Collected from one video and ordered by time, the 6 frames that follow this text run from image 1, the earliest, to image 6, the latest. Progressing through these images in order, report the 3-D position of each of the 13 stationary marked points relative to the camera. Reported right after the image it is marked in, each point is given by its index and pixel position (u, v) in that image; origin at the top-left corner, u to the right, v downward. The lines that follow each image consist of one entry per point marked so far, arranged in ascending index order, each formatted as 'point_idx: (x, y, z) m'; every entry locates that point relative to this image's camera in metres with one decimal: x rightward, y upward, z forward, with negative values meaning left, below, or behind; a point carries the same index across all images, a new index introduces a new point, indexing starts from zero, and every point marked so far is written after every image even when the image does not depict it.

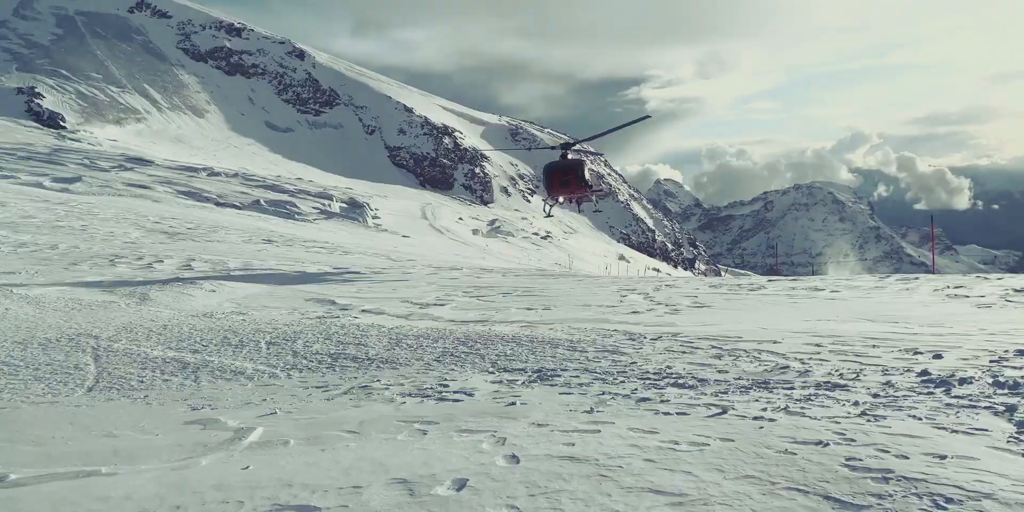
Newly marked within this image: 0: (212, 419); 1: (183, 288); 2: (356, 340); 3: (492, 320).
0: (-2.4, -1.3, +6.4) m
1: (-7.7, -0.7, +18.8) m
2: (-2.0, -1.1, +10.4) m
3: (-0.4, -1.1, +13.4) m
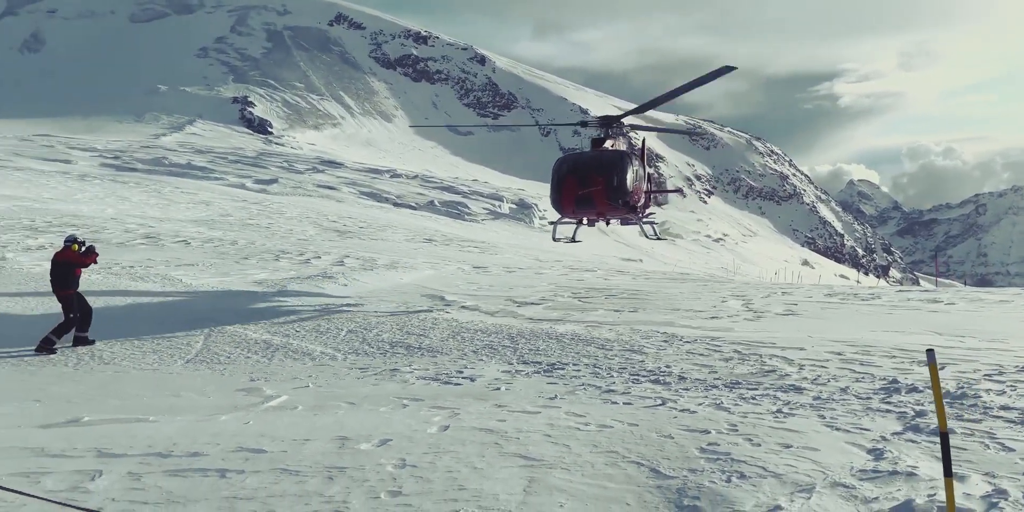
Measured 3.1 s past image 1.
0: (-2.5, -1.3, +7.9) m
1: (-5.0, -0.7, +21.2) m
2: (-1.3, -1.1, +11.7) m
3: (+1.0, -1.1, +14.3) m
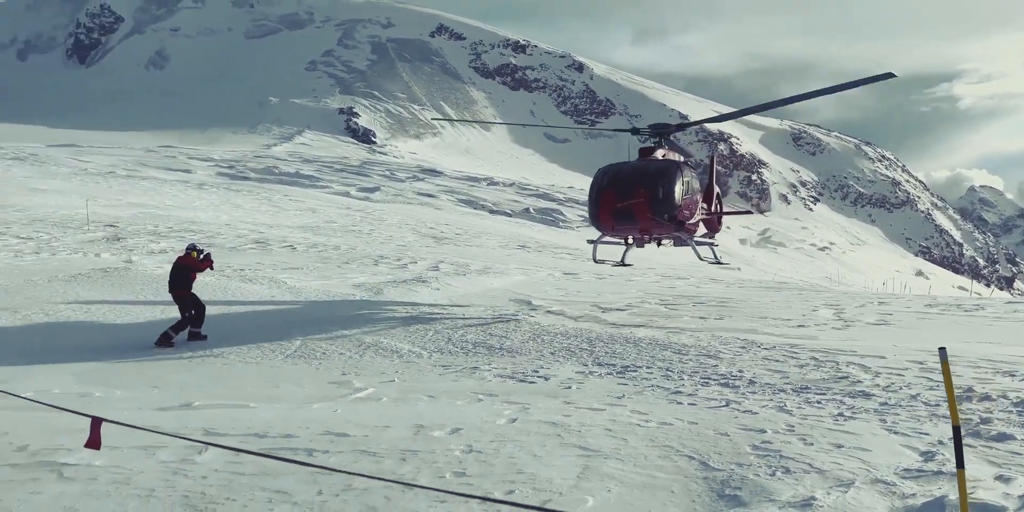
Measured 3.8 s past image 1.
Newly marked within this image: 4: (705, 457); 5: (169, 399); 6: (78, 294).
0: (-1.7, -1.3, +8.5) m
1: (-2.7, -0.8, +22.0) m
2: (-0.1, -1.2, +12.1) m
3: (+2.5, -1.2, +14.5) m
4: (+1.2, -1.3, +5.0) m
5: (-3.2, -1.3, +7.4) m
6: (-7.9, -0.7, +15.0) m
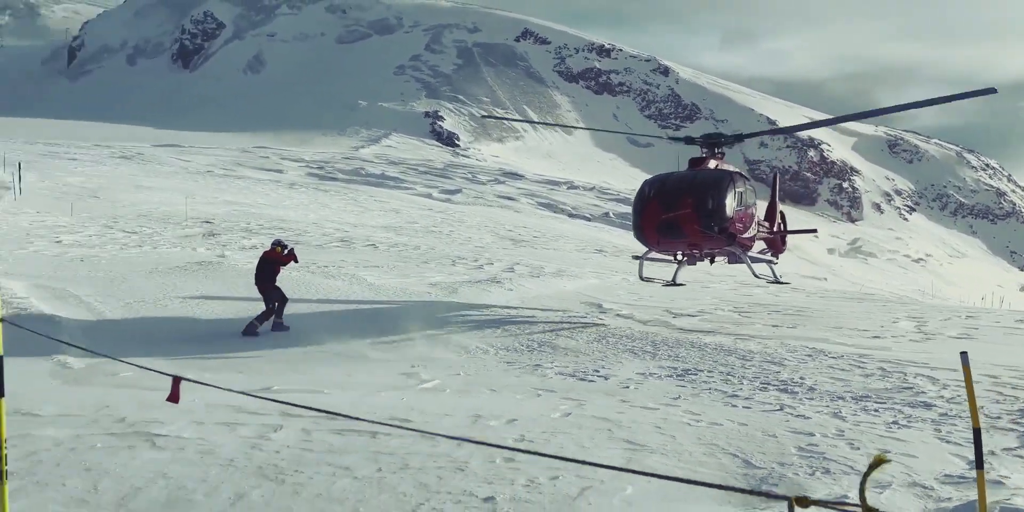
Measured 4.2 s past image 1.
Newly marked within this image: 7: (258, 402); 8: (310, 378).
0: (-1.1, -1.3, +8.9) m
1: (-0.7, -0.8, +22.4) m
2: (+0.9, -1.2, +12.4) m
3: (+3.7, -1.3, +14.5) m
4: (+1.5, -1.3, +5.2) m
5: (-2.6, -1.3, +7.9) m
6: (-6.5, -0.6, +16.0) m
7: (-2.2, -1.3, +6.9) m
8: (-2.1, -1.3, +8.5) m
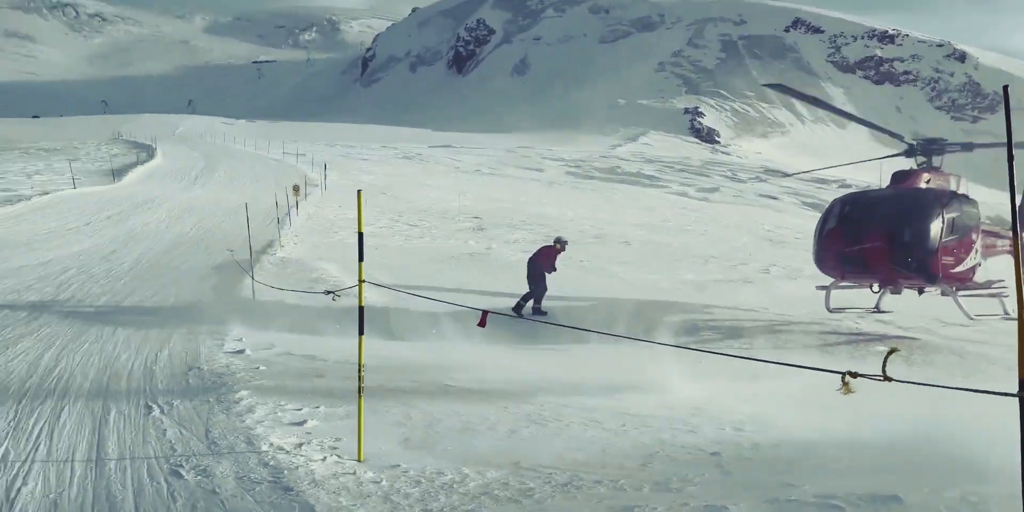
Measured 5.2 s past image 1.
0: (+1.8, -1.2, +9.7) m
1: (+6.4, -0.8, +22.5) m
2: (+4.8, -1.2, +12.4) m
3: (+8.0, -1.4, +13.6) m
4: (+3.1, -1.3, +5.4) m
5: (0.0, -1.1, +9.3) m
6: (-1.2, -0.4, +18.2) m
7: (+0.1, -1.2, +8.2) m
8: (+0.7, -1.2, +9.7) m
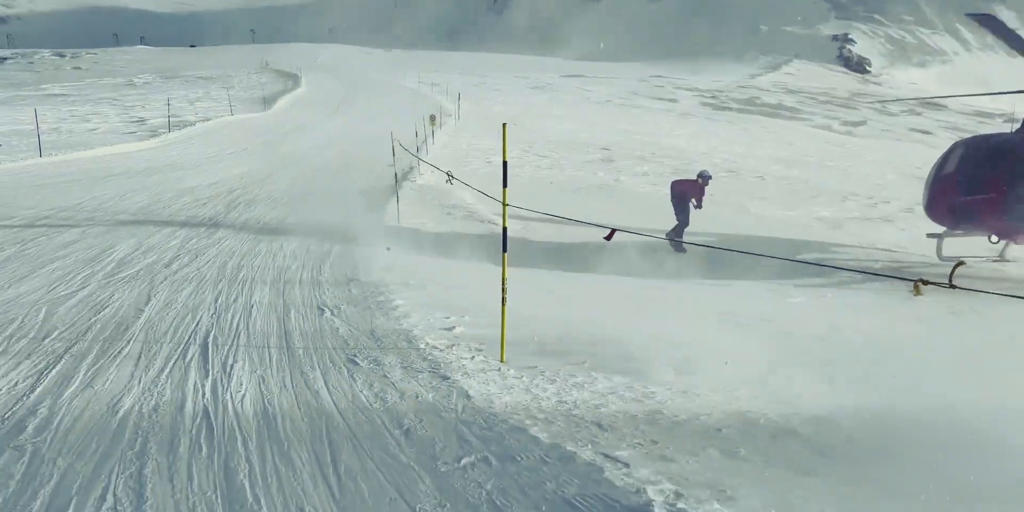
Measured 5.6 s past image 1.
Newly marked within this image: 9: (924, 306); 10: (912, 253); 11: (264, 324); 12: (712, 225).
0: (+3.4, -0.4, +10.0) m
1: (+9.9, +0.9, +21.8) m
2: (+6.7, -0.3, +12.2) m
3: (+10.1, -0.6, +12.8) m
4: (+4.0, -0.9, +5.5) m
5: (+1.6, -0.3, +9.8) m
6: (+1.8, +1.2, +18.6) m
7: (+1.5, -0.4, +8.7) m
8: (+2.2, -0.3, +10.1) m
9: (+5.0, -0.6, +9.5) m
10: (+7.8, +0.1, +15.8) m
11: (-2.0, -0.5, +6.4) m
12: (+4.5, +0.7, +18.6) m
